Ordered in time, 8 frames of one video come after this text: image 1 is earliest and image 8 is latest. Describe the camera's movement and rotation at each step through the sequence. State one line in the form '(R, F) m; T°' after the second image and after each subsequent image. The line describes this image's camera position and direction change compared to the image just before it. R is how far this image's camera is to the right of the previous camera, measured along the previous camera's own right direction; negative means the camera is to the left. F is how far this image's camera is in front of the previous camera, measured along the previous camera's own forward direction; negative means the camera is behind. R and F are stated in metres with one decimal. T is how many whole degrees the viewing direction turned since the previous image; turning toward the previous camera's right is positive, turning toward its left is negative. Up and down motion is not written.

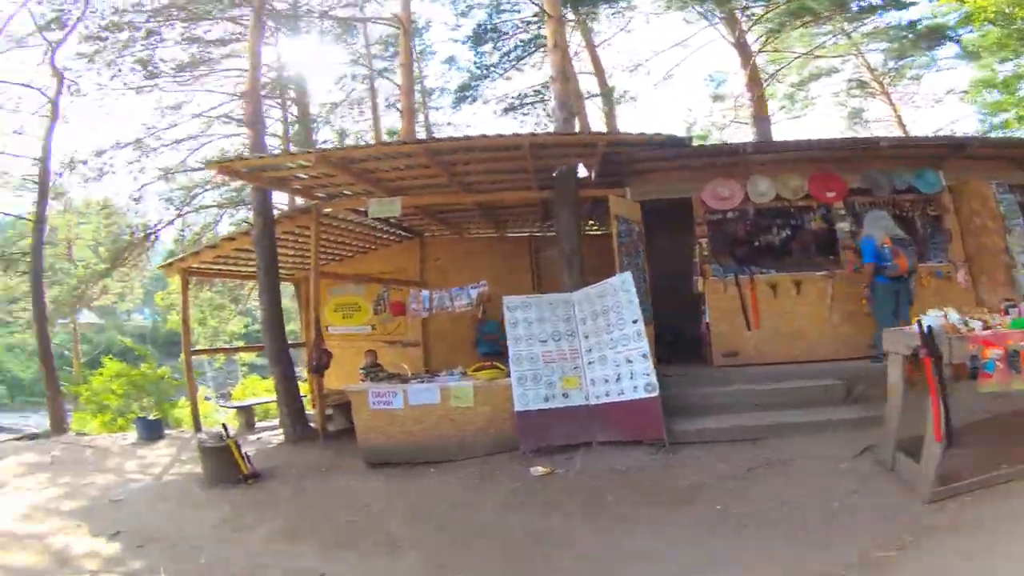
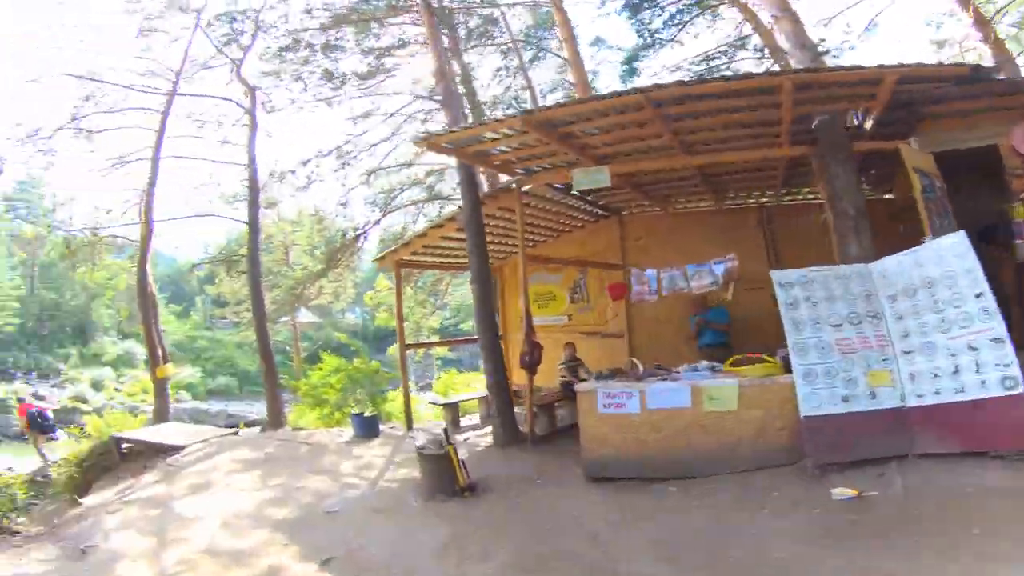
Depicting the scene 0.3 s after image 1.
(-1.2, +1.1) m; -14°
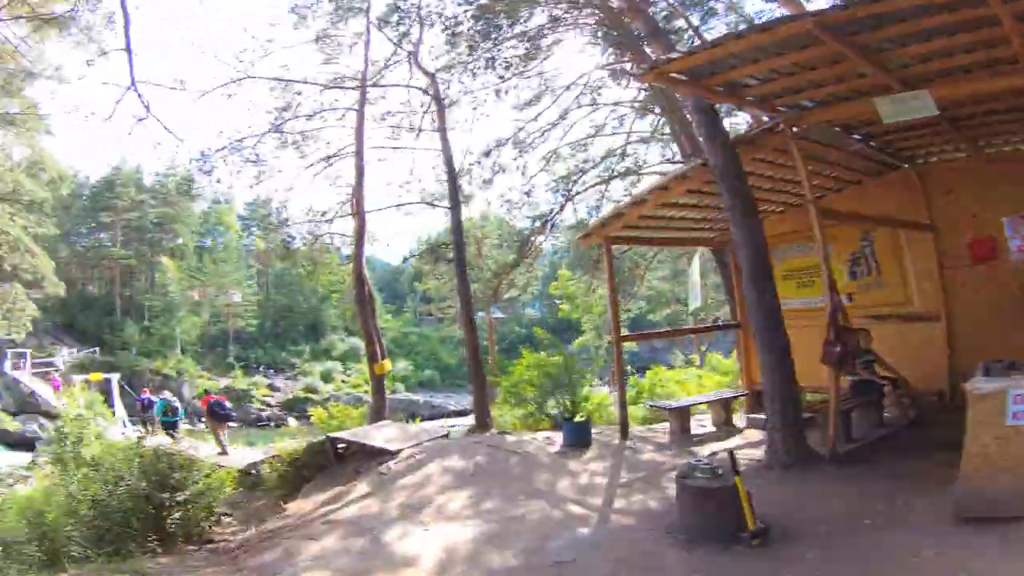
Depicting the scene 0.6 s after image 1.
(-0.9, +1.5) m; -18°
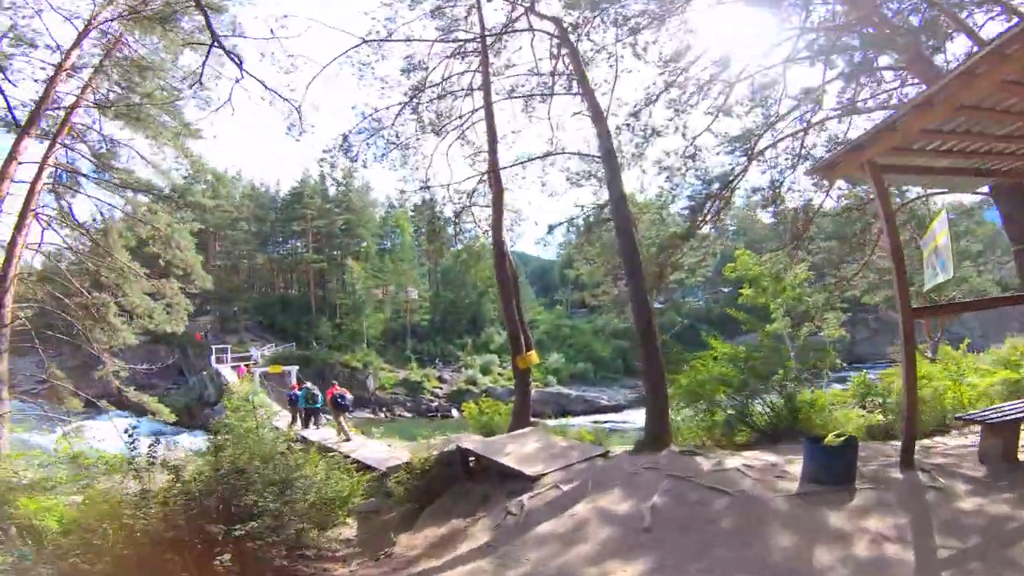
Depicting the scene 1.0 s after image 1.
(-0.2, +1.9) m; -17°
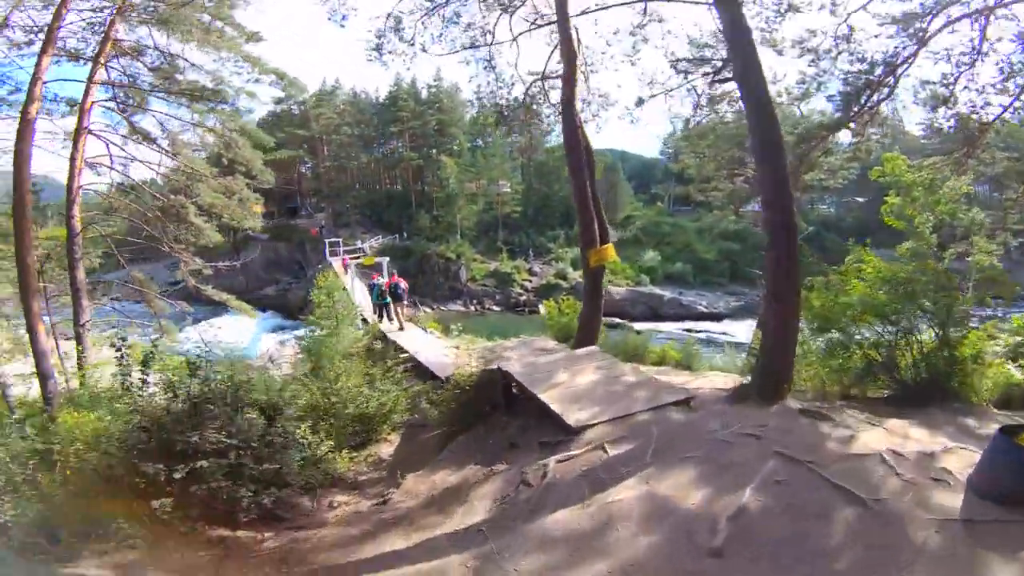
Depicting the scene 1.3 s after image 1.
(+0.3, +1.1) m; -11°
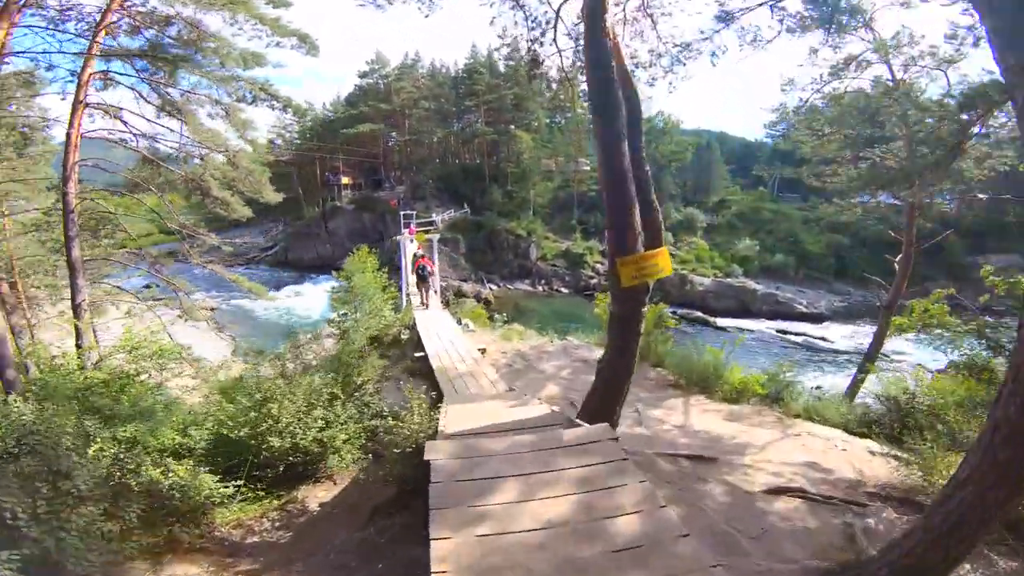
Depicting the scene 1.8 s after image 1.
(+0.6, +1.6) m; -9°
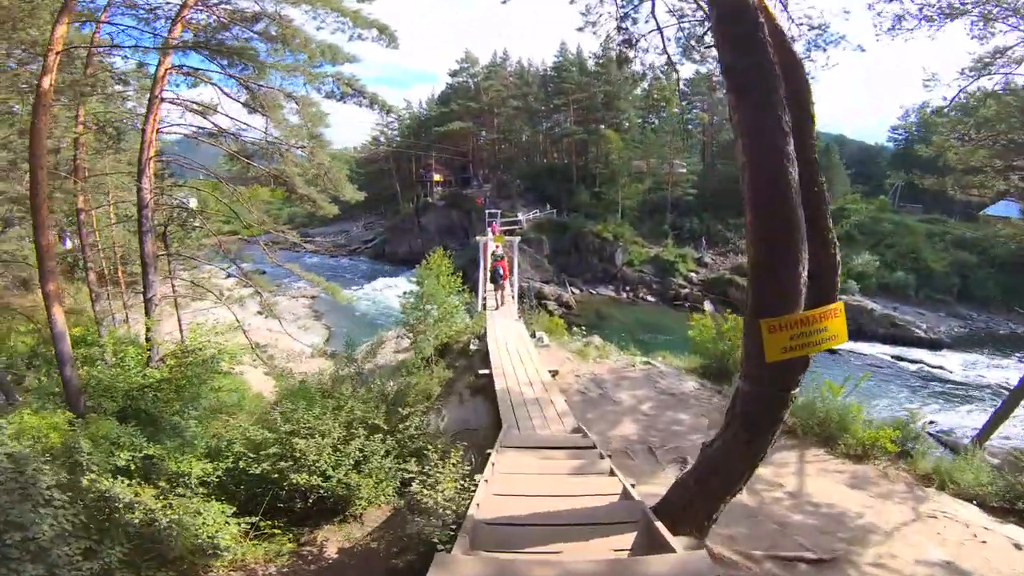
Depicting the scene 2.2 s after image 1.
(+0.1, +0.8) m; -9°
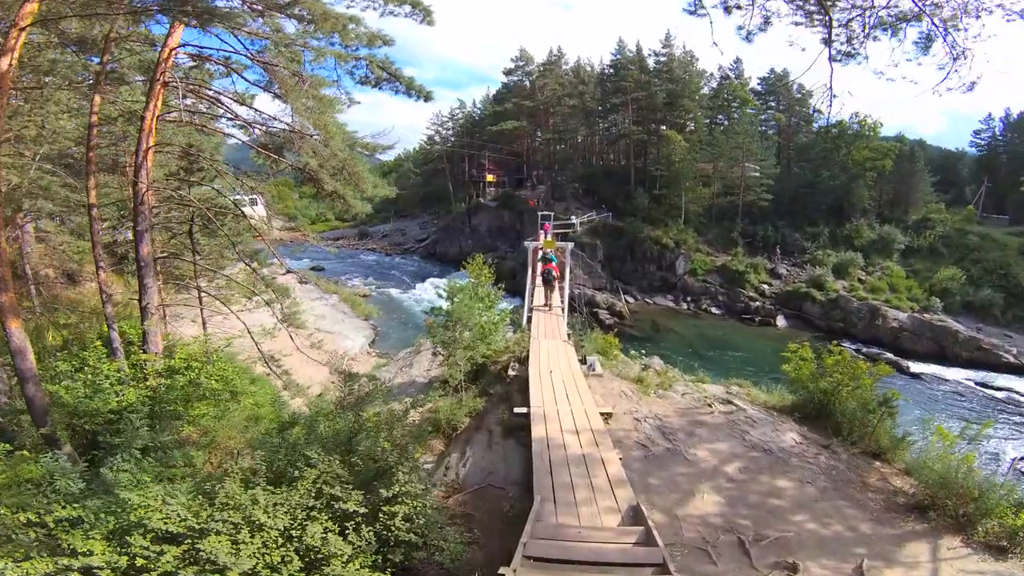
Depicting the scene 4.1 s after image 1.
(+0.1, +1.2) m; -6°
